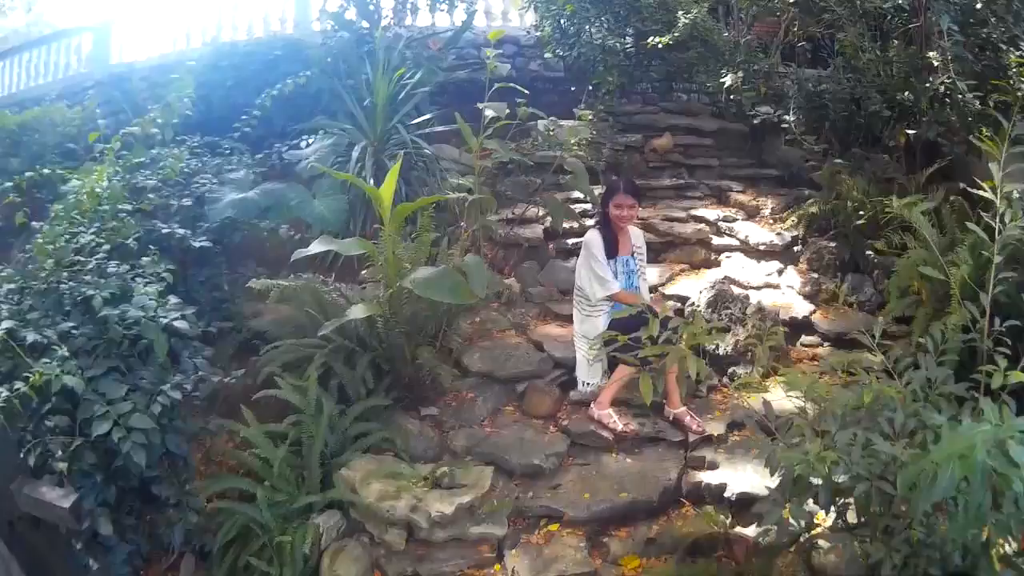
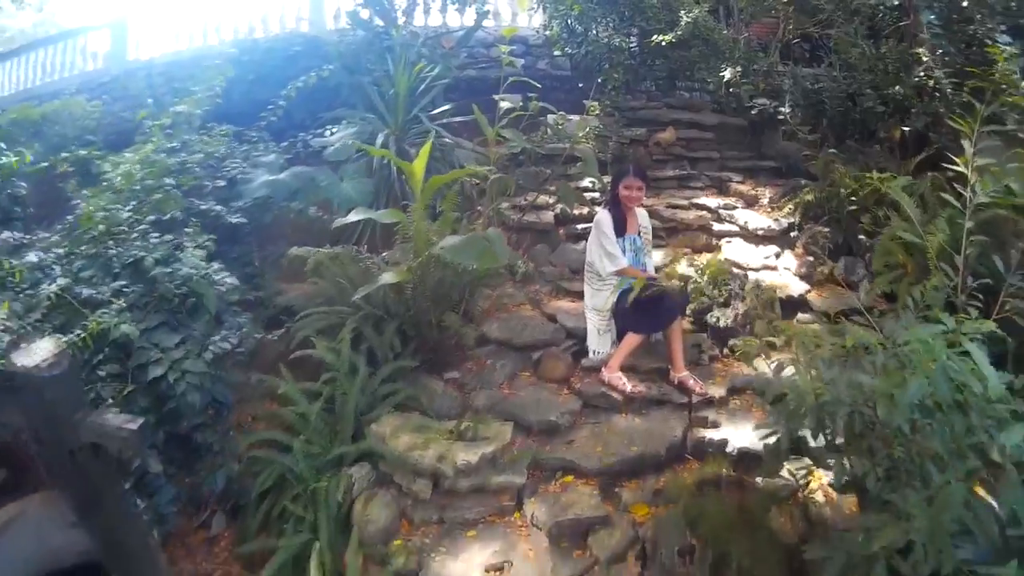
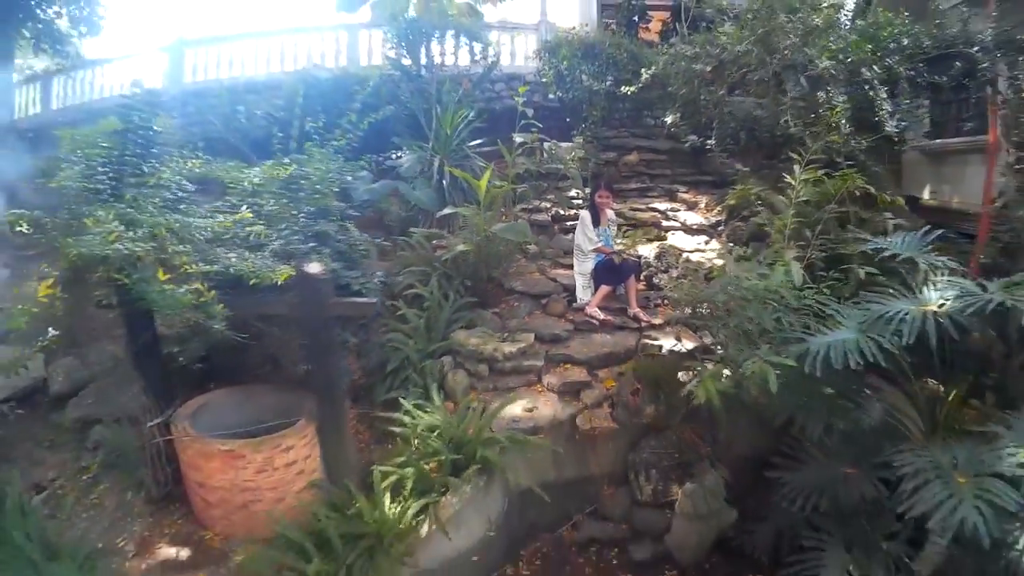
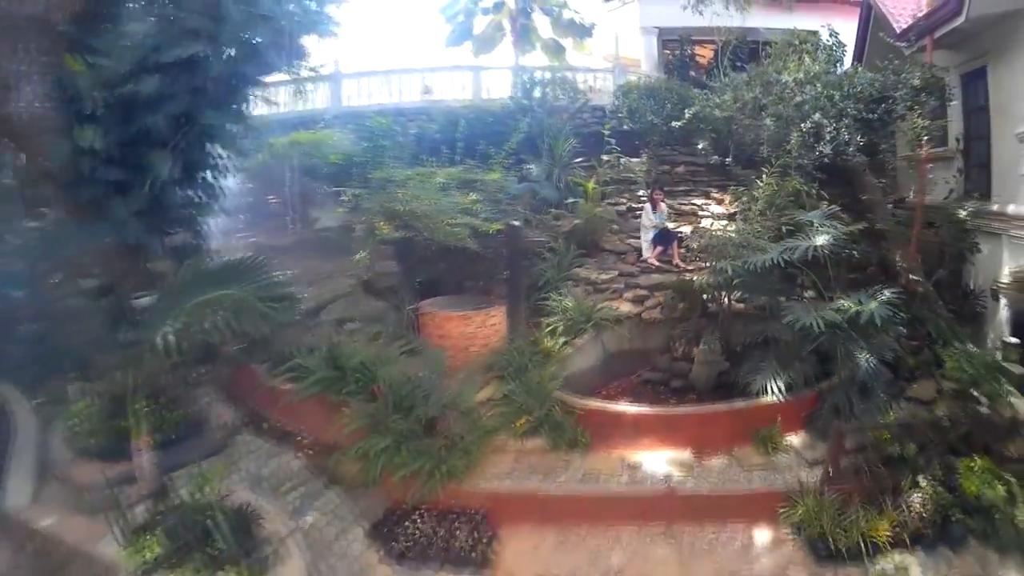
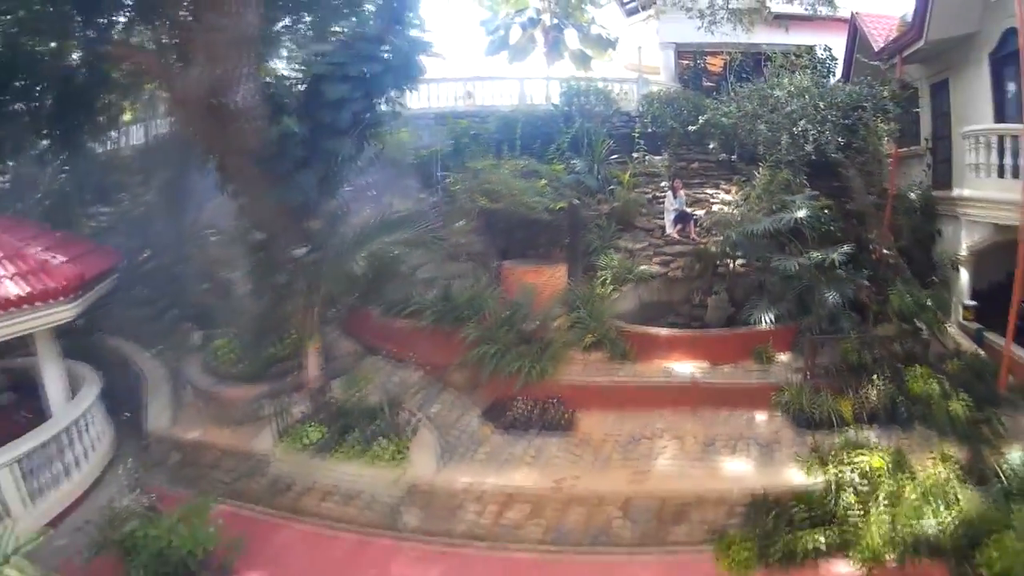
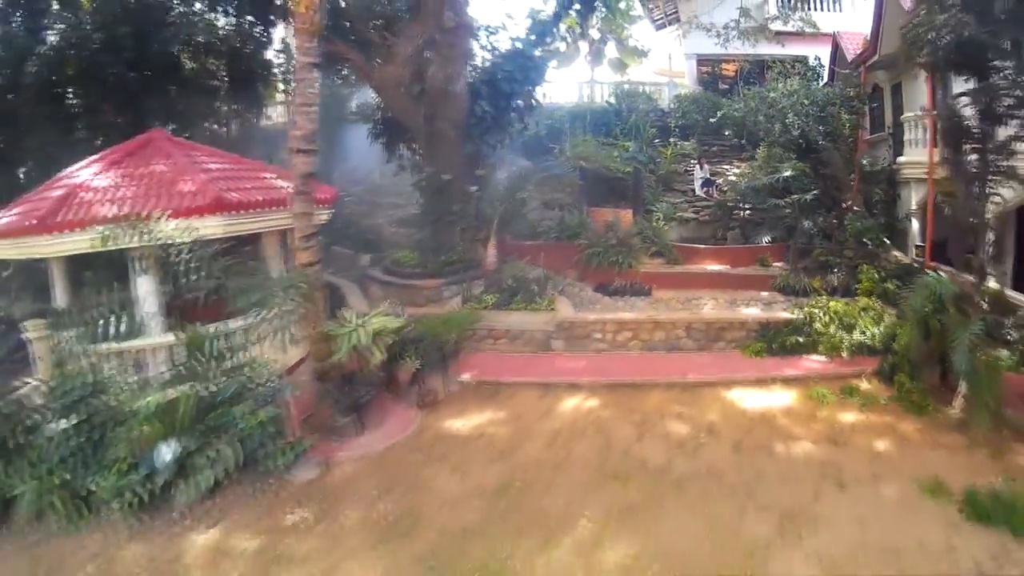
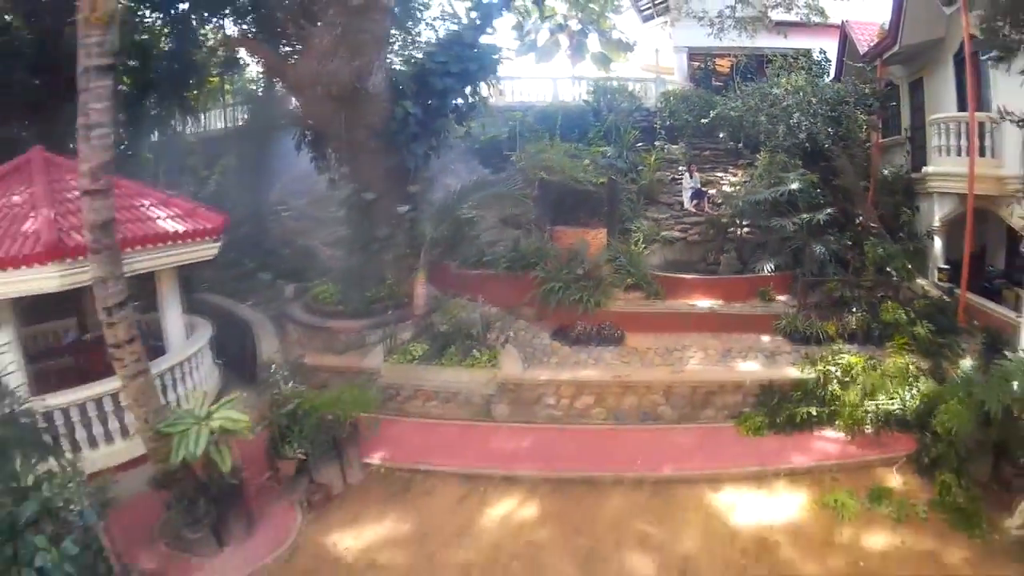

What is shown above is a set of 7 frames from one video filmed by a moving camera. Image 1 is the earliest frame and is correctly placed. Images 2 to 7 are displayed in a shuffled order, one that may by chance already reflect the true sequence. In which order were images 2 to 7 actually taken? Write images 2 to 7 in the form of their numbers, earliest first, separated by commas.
2, 3, 4, 5, 7, 6
